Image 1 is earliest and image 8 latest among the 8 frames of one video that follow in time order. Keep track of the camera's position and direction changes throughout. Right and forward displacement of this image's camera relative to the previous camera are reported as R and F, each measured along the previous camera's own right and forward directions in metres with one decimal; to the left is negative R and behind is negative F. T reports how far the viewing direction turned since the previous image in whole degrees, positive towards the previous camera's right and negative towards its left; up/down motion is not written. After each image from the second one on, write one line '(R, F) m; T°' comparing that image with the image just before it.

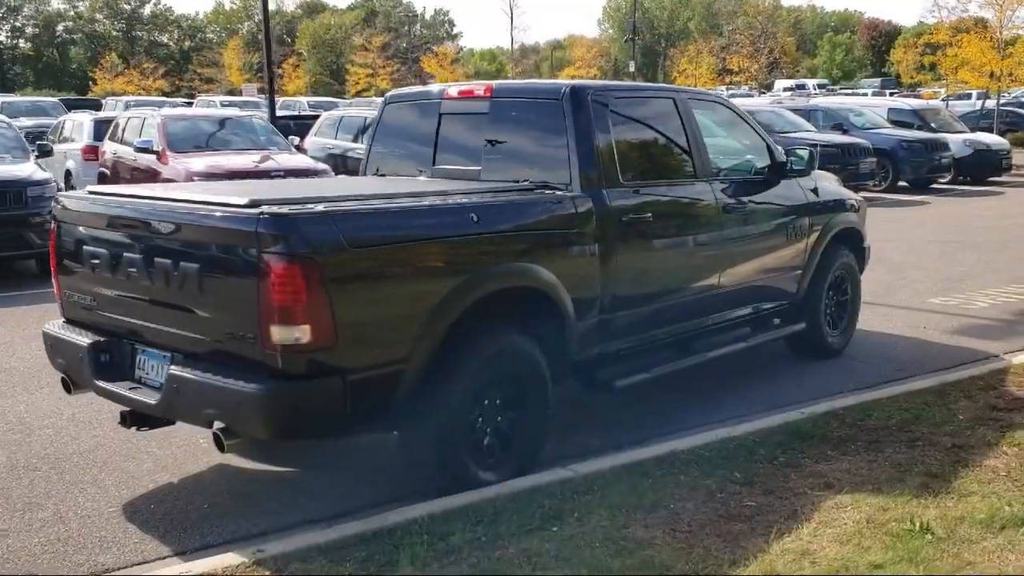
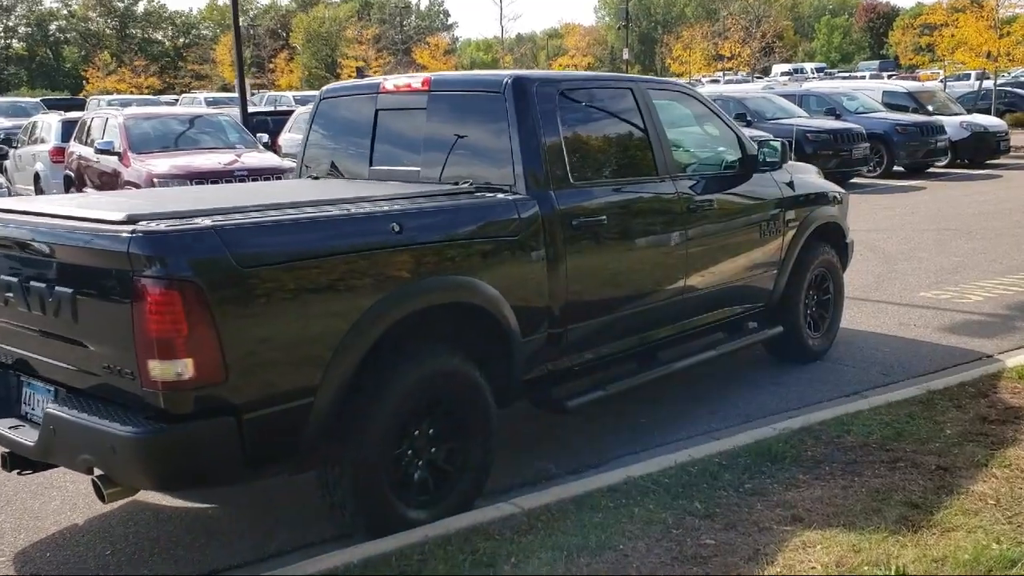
(+0.3, +0.5) m; 0°
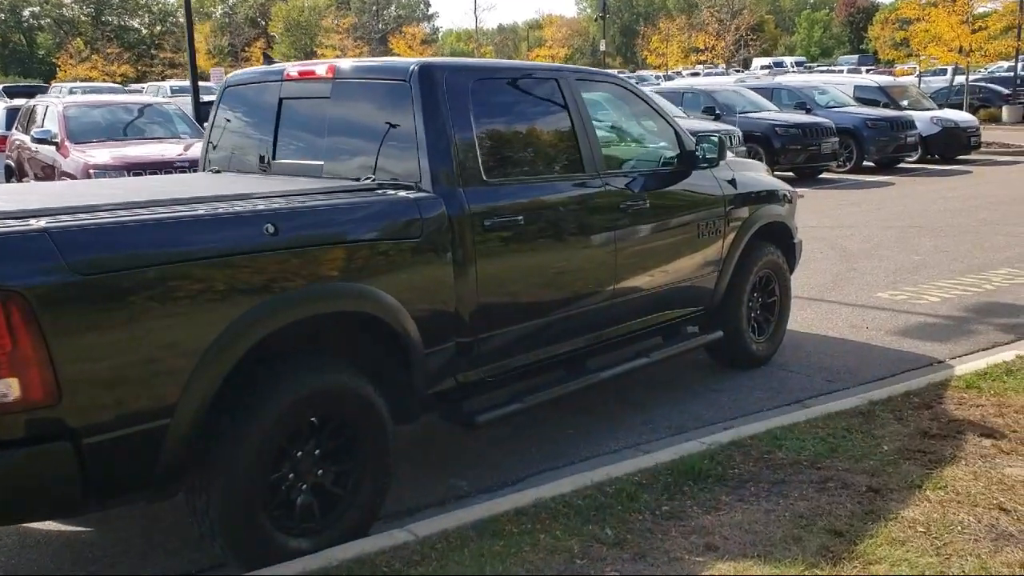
(+0.3, +0.3) m; +1°
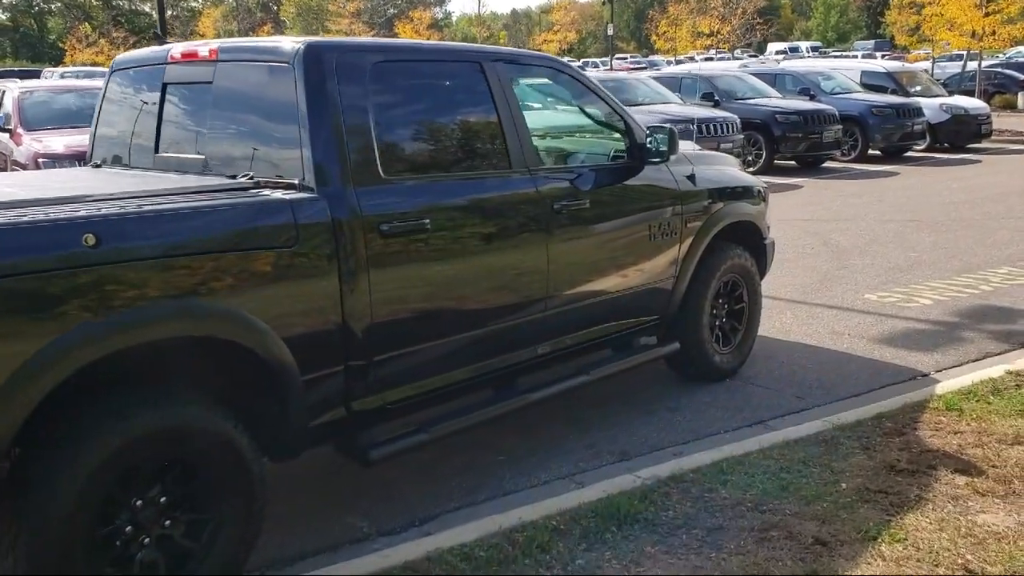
(+0.5, +0.6) m; -1°
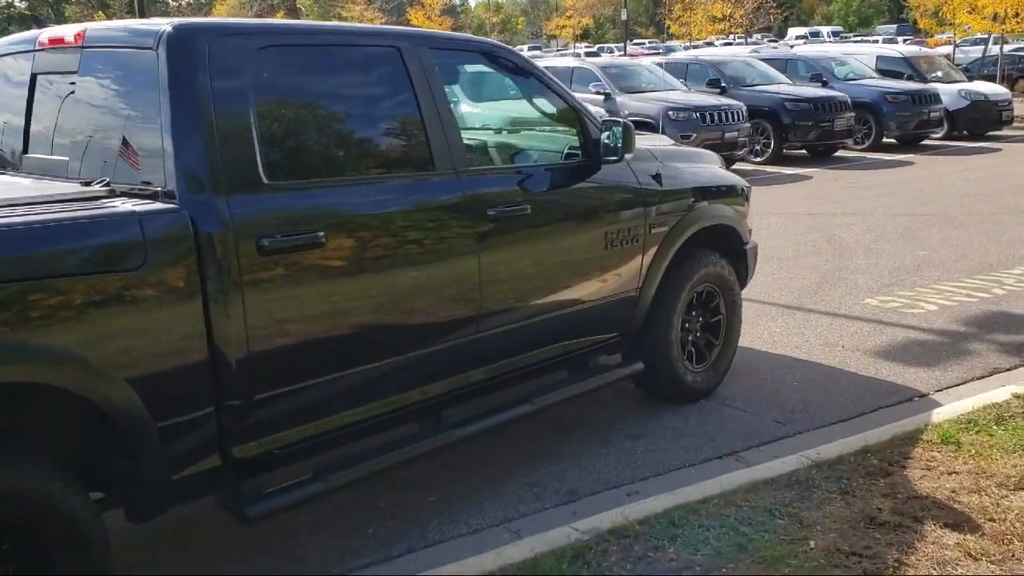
(+0.4, +0.6) m; -1°
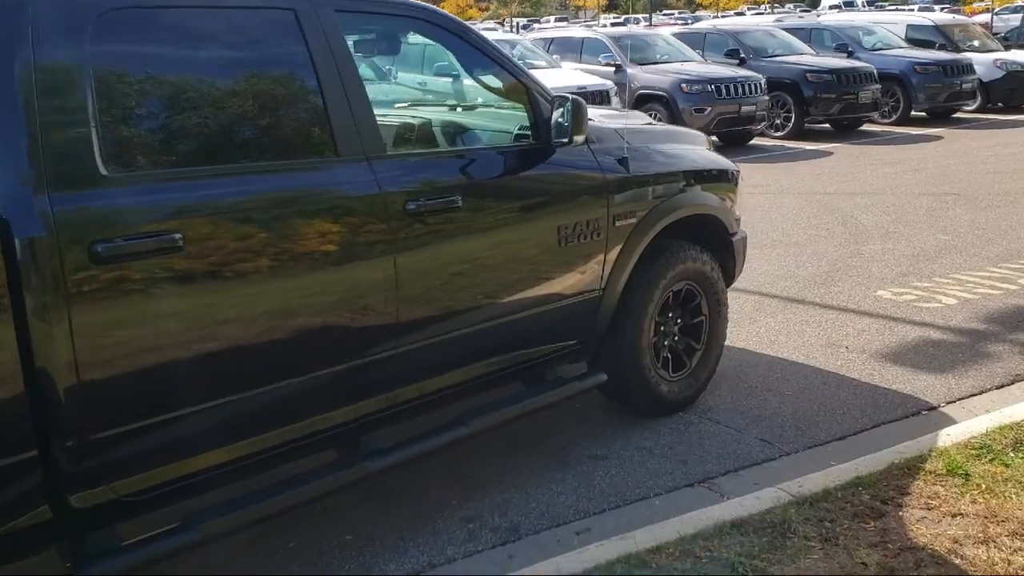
(+0.4, +0.6) m; -2°
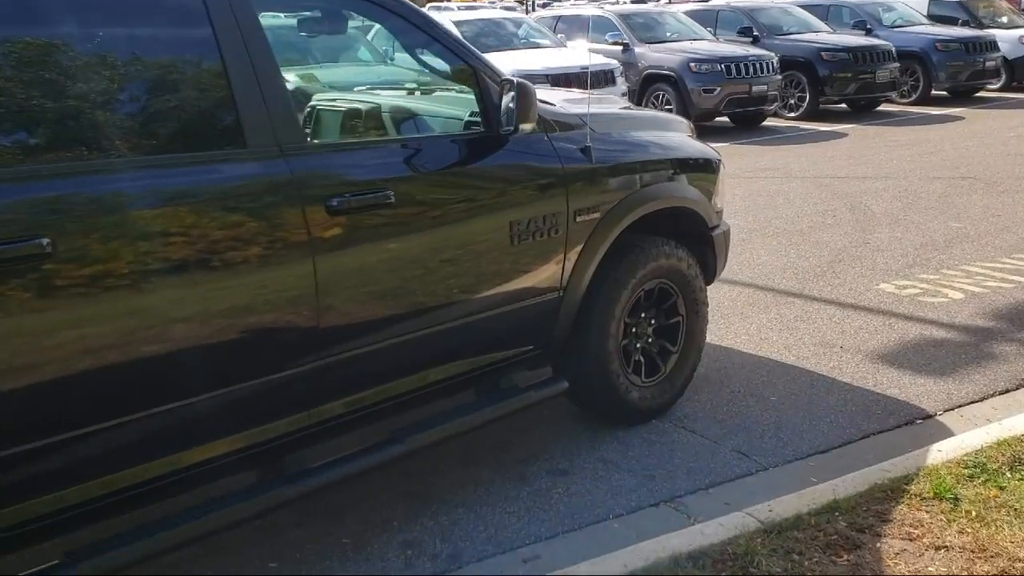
(+0.3, +0.3) m; -1°
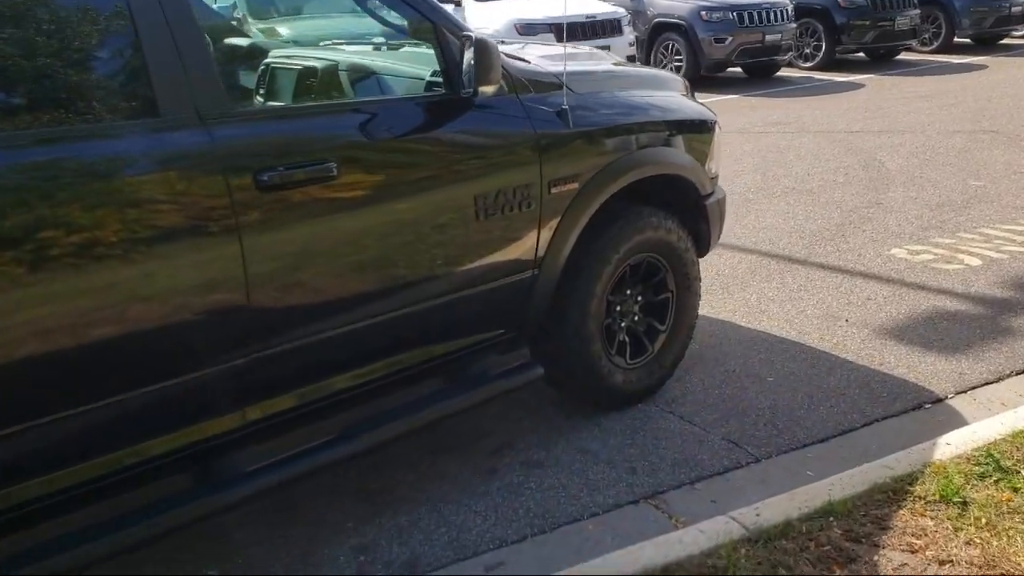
(+0.2, +0.3) m; -1°
